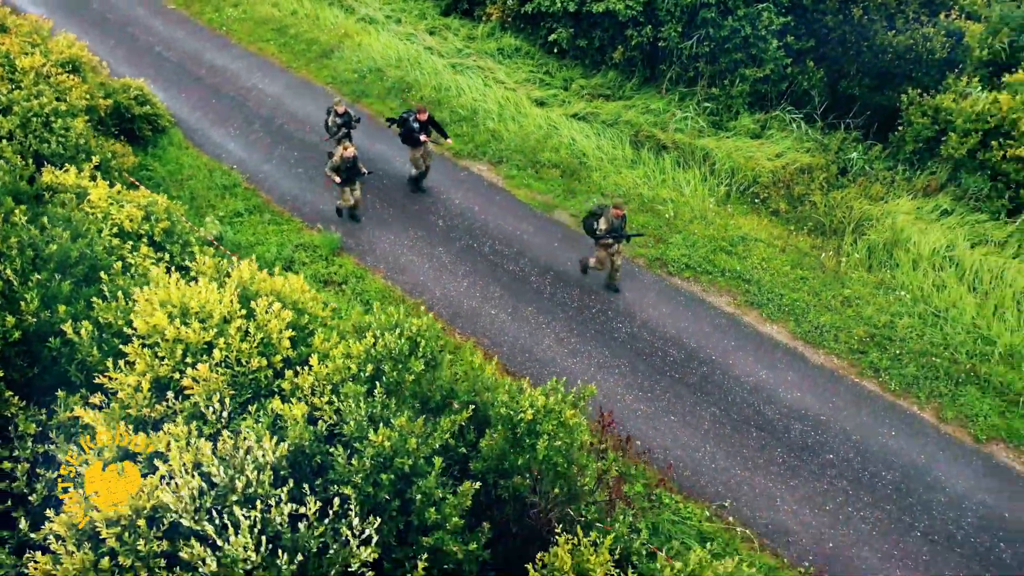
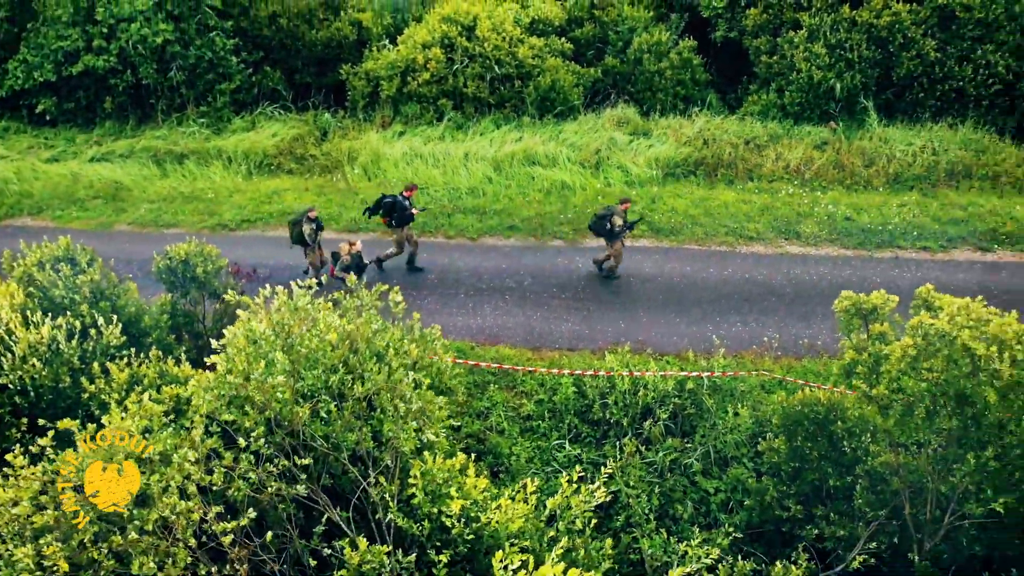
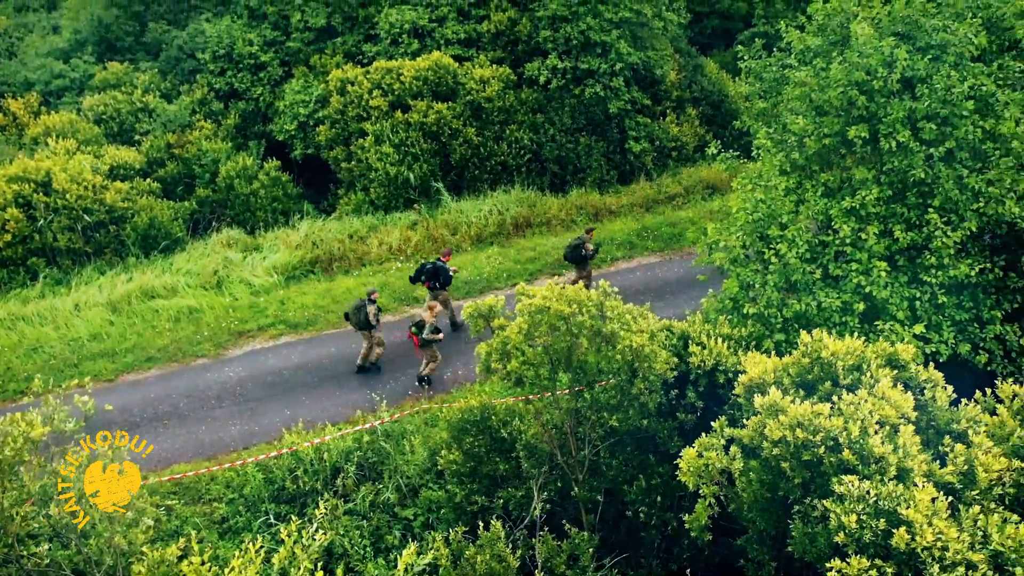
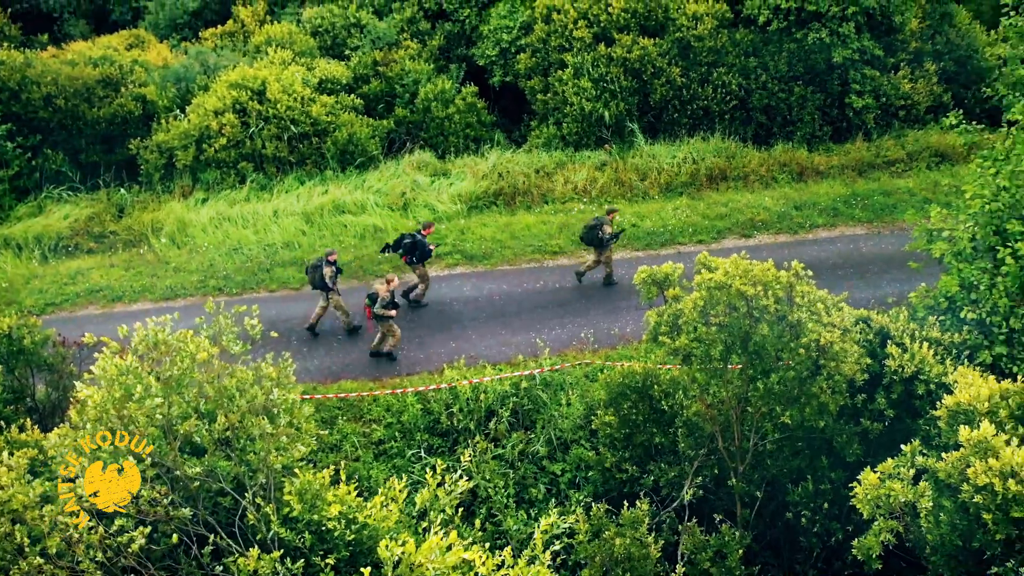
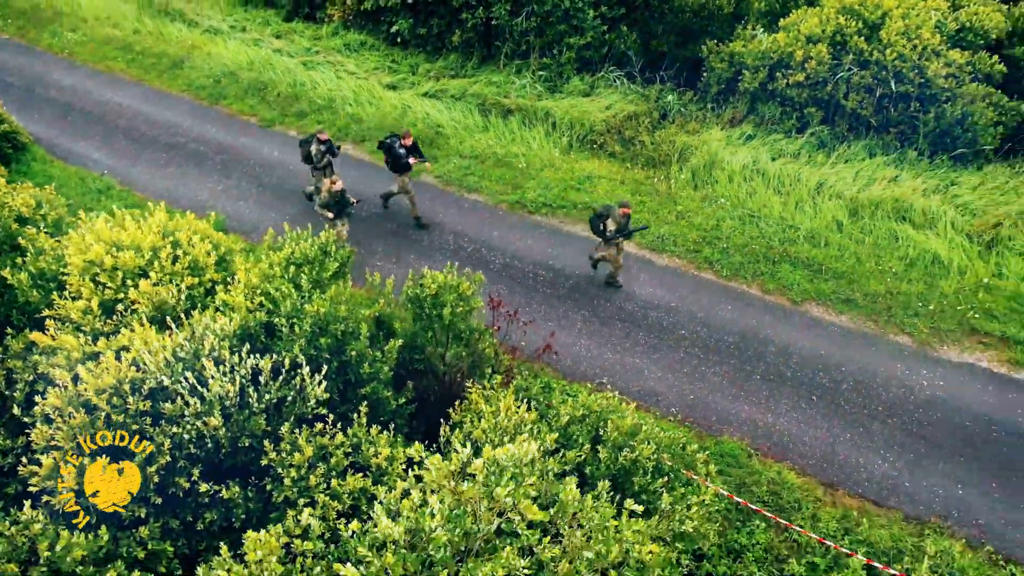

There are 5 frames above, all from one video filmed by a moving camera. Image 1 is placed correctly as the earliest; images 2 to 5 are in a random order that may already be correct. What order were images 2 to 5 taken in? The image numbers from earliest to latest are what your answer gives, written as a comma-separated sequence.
5, 2, 4, 3
